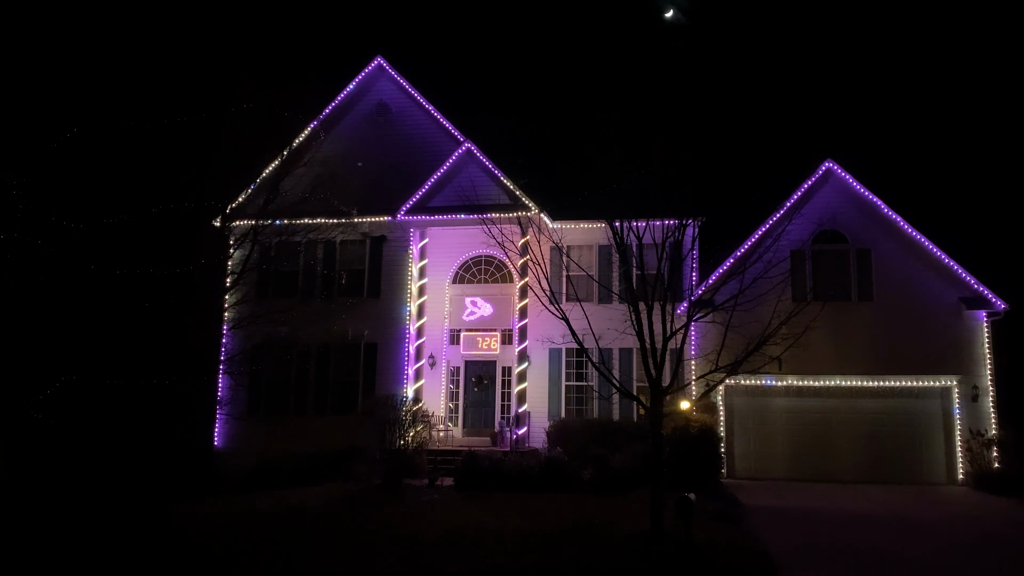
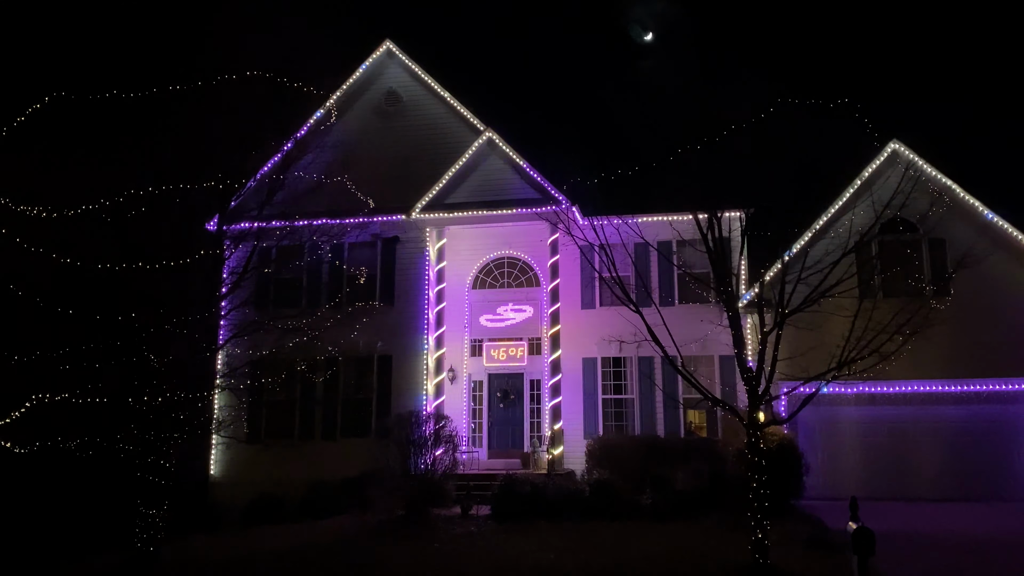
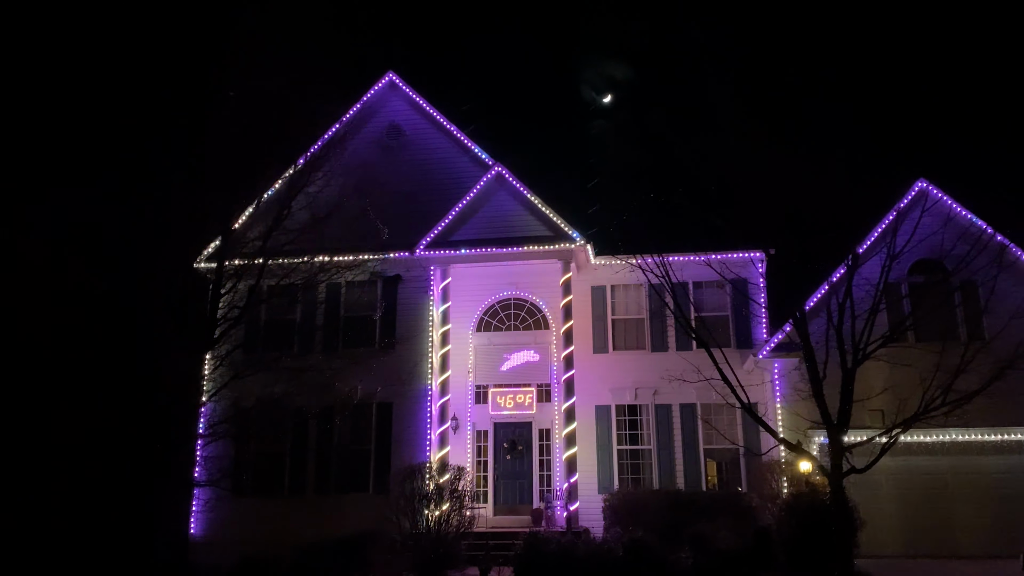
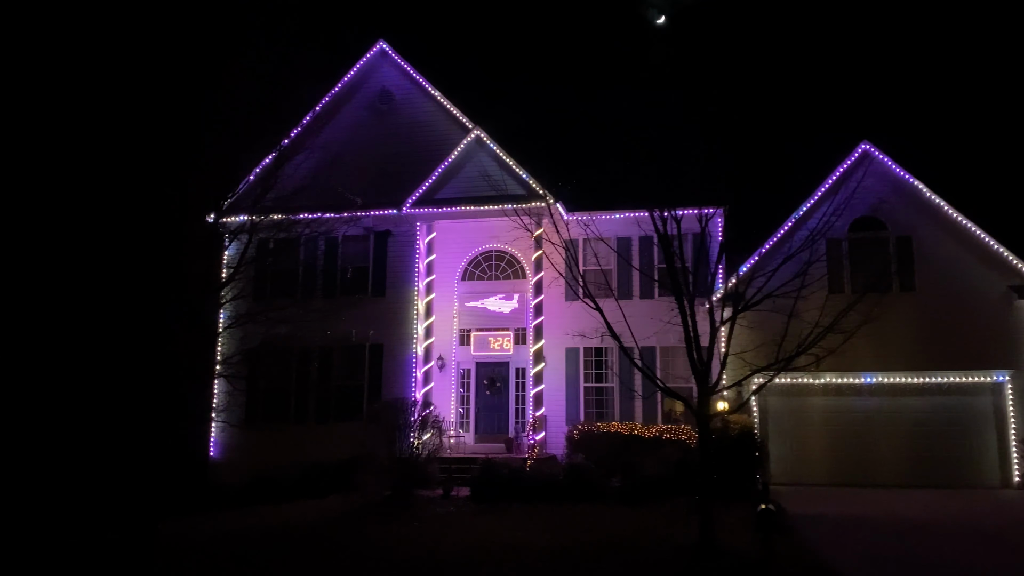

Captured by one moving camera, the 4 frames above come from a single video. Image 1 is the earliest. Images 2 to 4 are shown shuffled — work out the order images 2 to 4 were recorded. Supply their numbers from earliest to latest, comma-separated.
4, 2, 3
